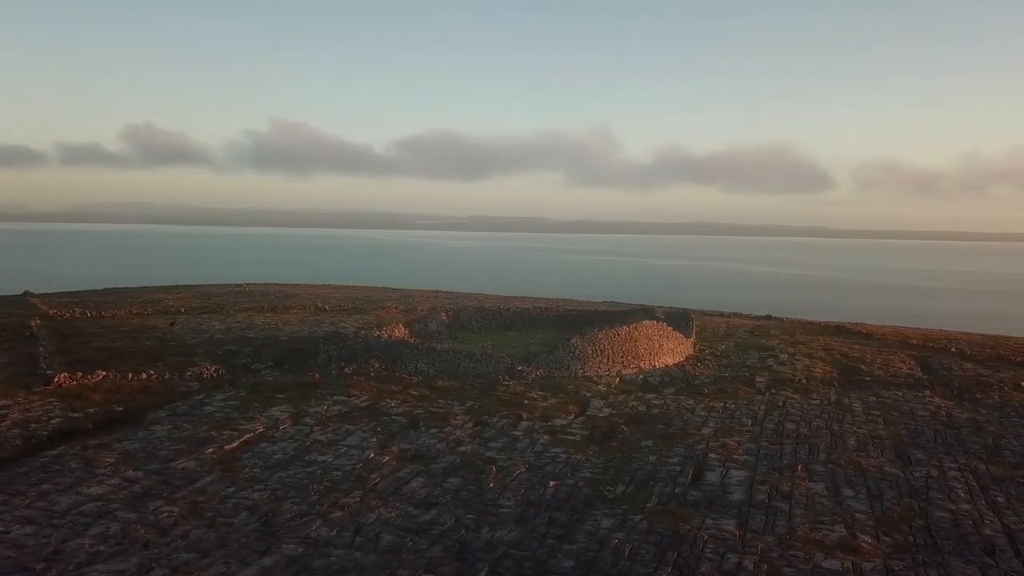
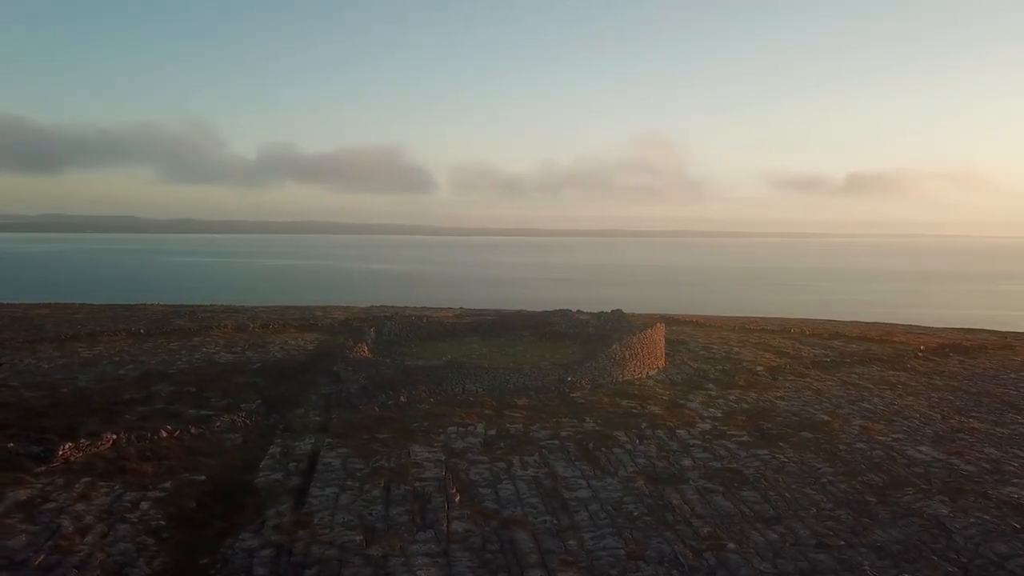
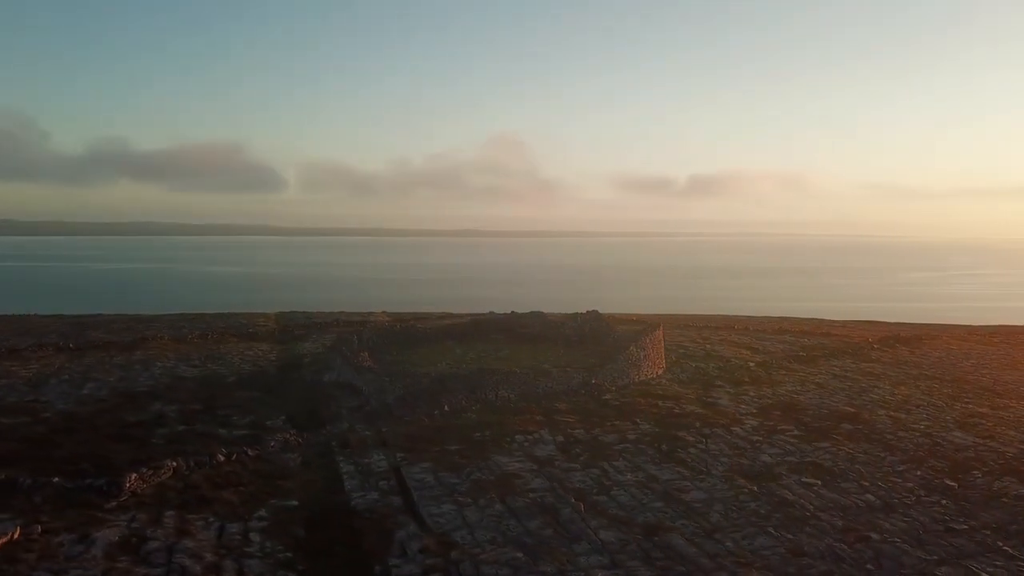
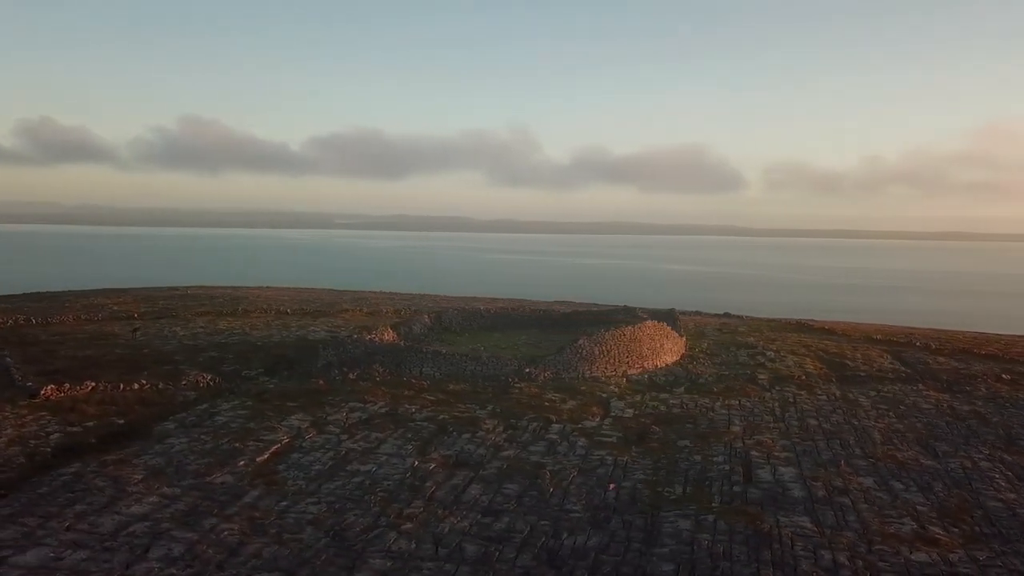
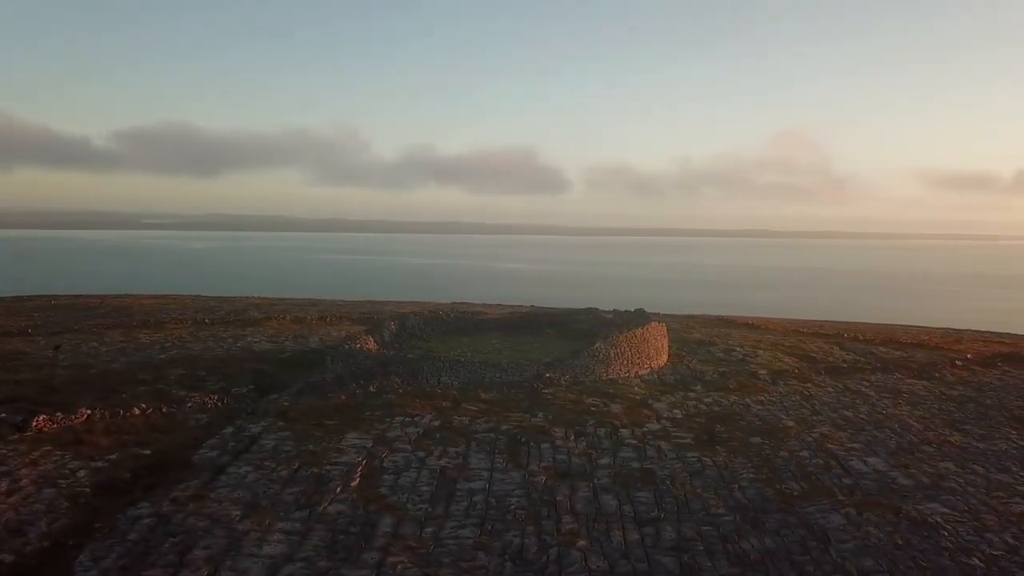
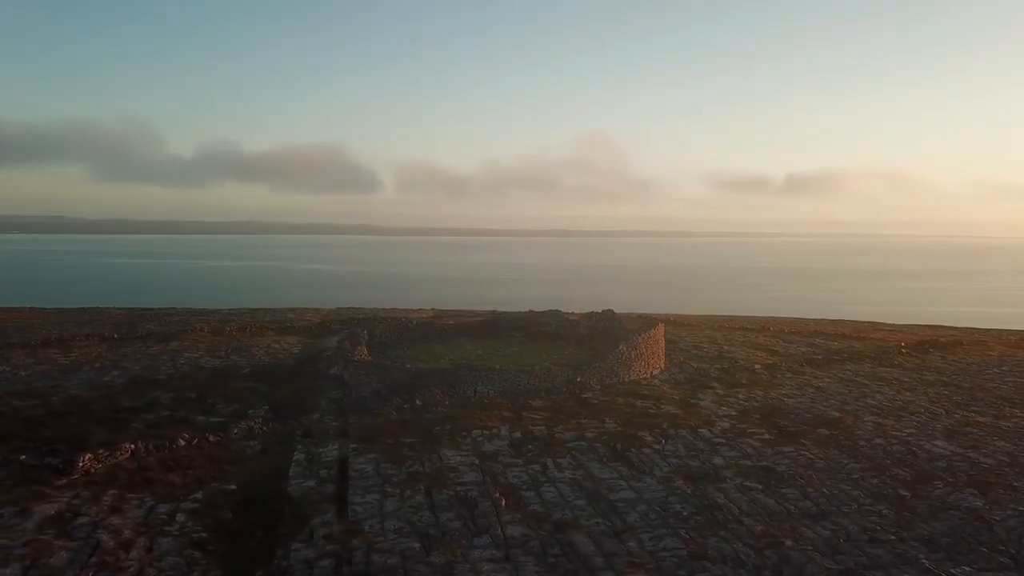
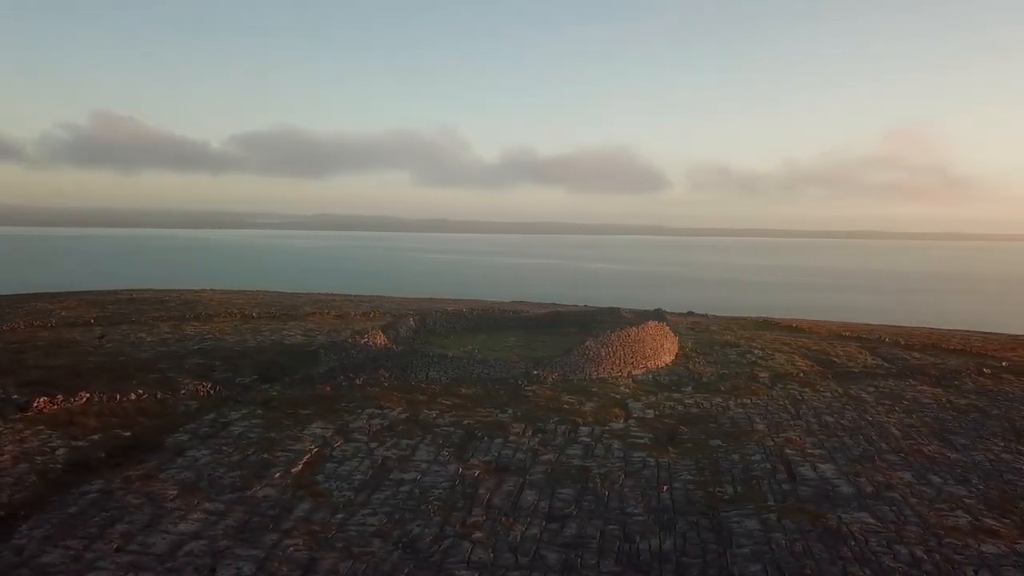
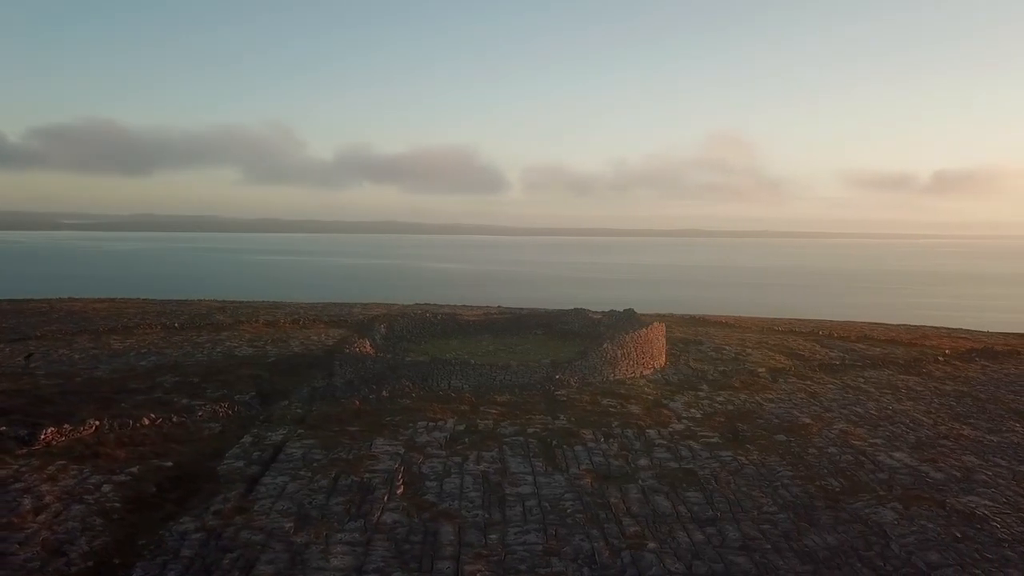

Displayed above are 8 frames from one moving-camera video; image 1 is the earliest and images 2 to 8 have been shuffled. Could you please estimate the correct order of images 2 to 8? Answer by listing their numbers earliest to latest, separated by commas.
4, 7, 5, 8, 2, 6, 3
